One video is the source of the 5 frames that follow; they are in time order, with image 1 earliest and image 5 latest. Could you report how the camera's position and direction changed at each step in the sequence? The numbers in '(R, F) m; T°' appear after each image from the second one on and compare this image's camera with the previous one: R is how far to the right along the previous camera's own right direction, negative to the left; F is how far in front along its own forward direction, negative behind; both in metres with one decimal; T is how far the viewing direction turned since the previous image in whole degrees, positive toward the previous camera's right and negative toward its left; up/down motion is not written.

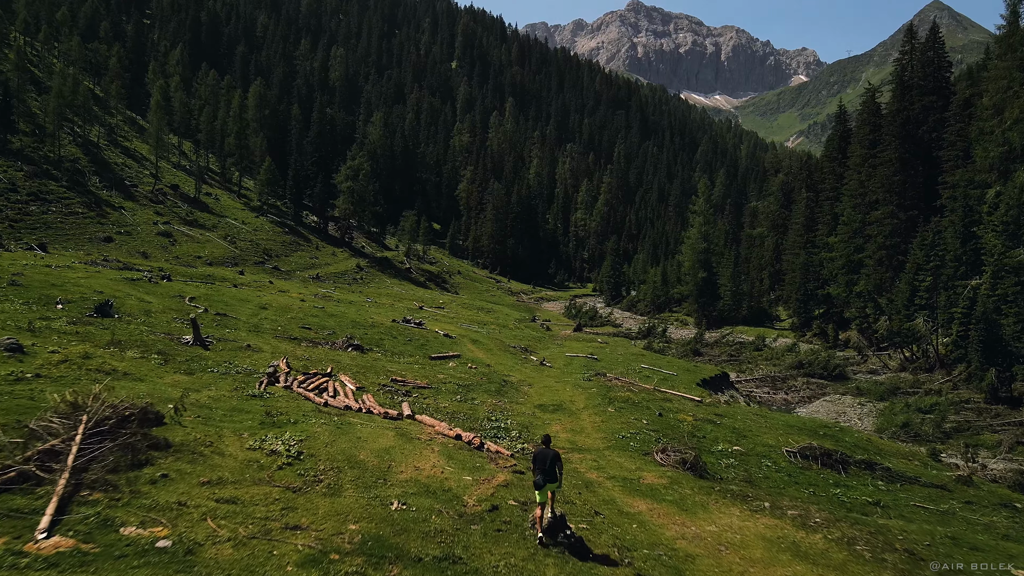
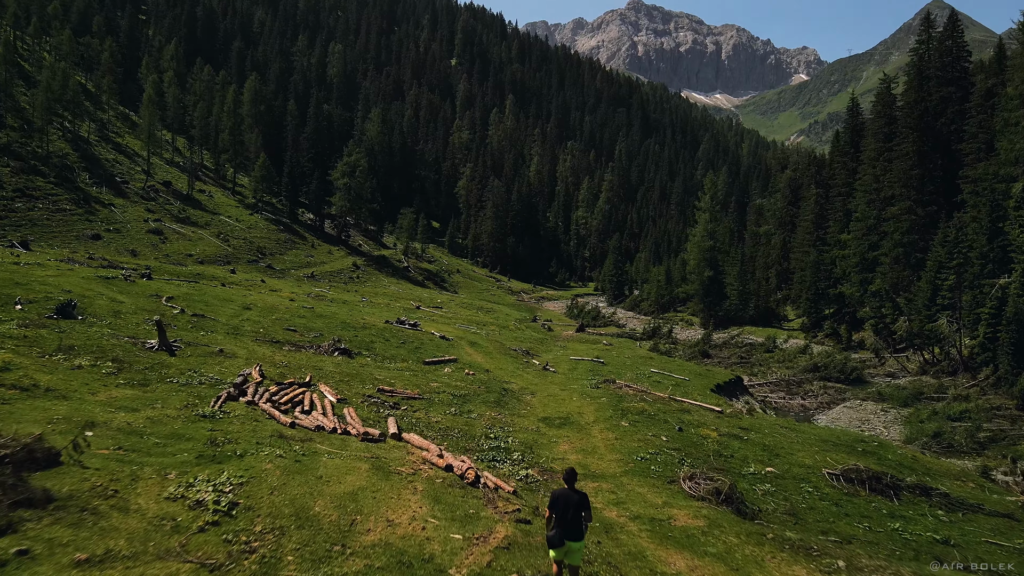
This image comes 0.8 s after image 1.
(0.0, +2.4) m; 0°
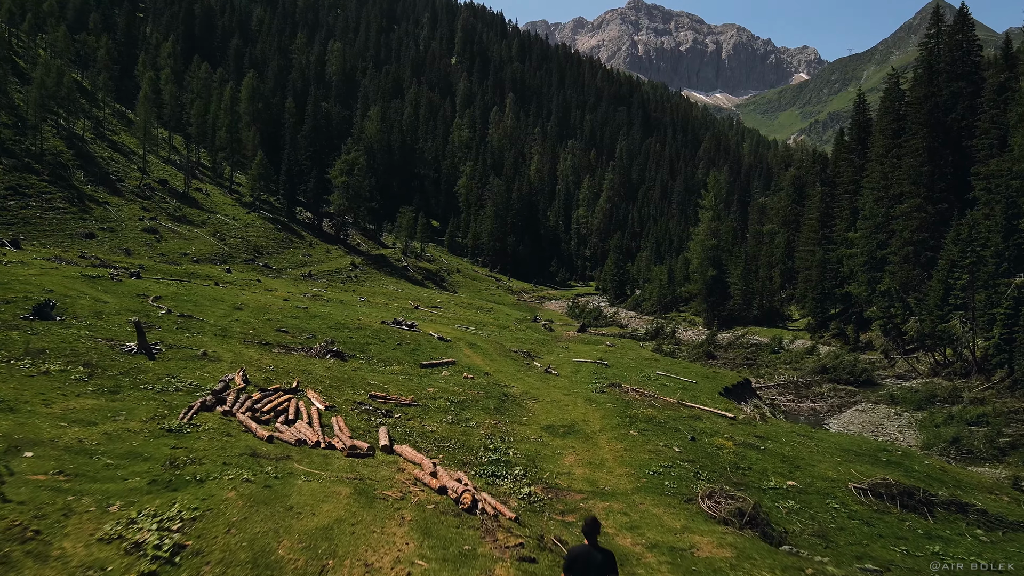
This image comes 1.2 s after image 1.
(0.0, +1.2) m; 0°
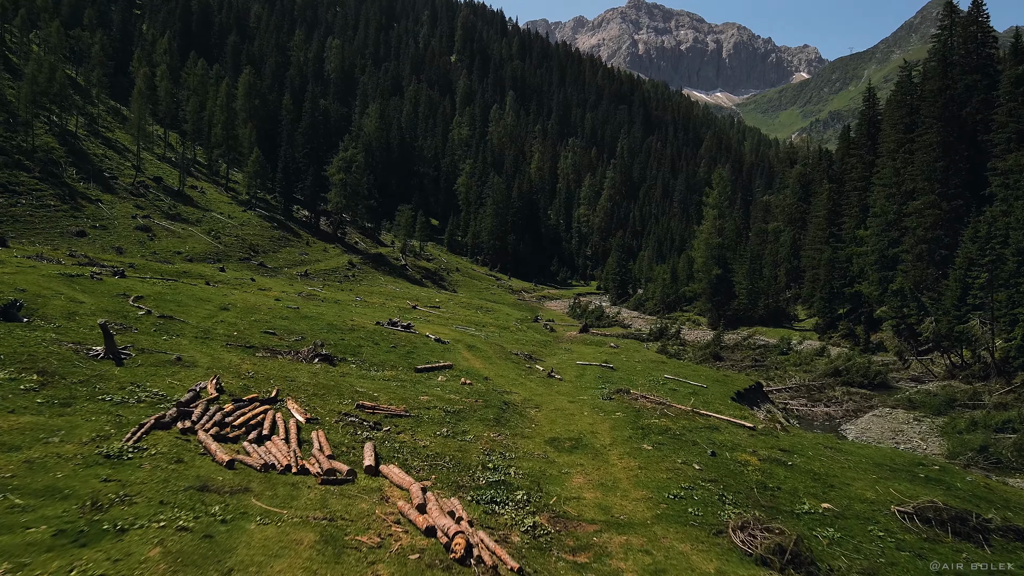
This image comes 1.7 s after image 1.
(0.0, +1.7) m; 0°
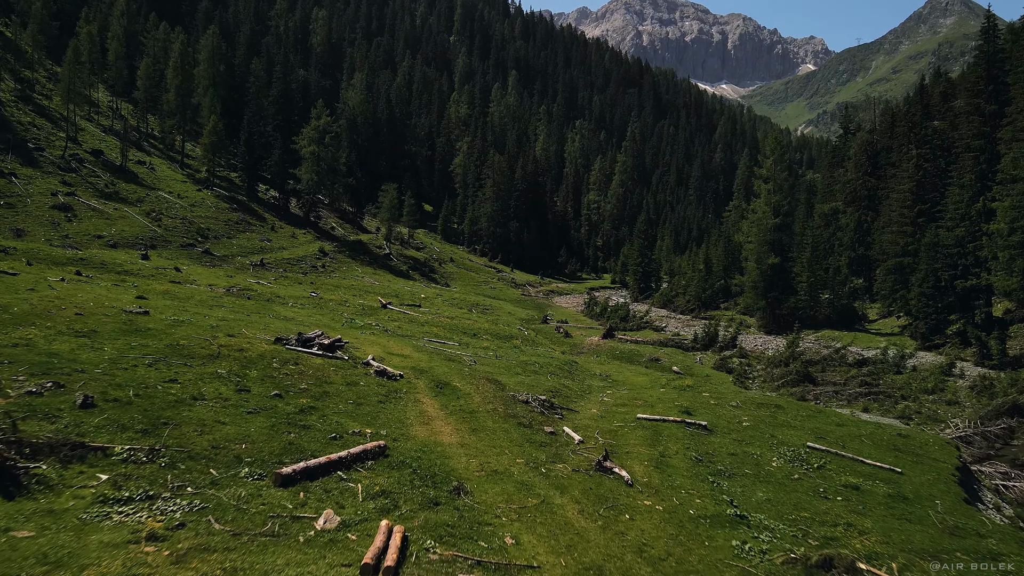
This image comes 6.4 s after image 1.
(-0.1, +15.4) m; 0°
